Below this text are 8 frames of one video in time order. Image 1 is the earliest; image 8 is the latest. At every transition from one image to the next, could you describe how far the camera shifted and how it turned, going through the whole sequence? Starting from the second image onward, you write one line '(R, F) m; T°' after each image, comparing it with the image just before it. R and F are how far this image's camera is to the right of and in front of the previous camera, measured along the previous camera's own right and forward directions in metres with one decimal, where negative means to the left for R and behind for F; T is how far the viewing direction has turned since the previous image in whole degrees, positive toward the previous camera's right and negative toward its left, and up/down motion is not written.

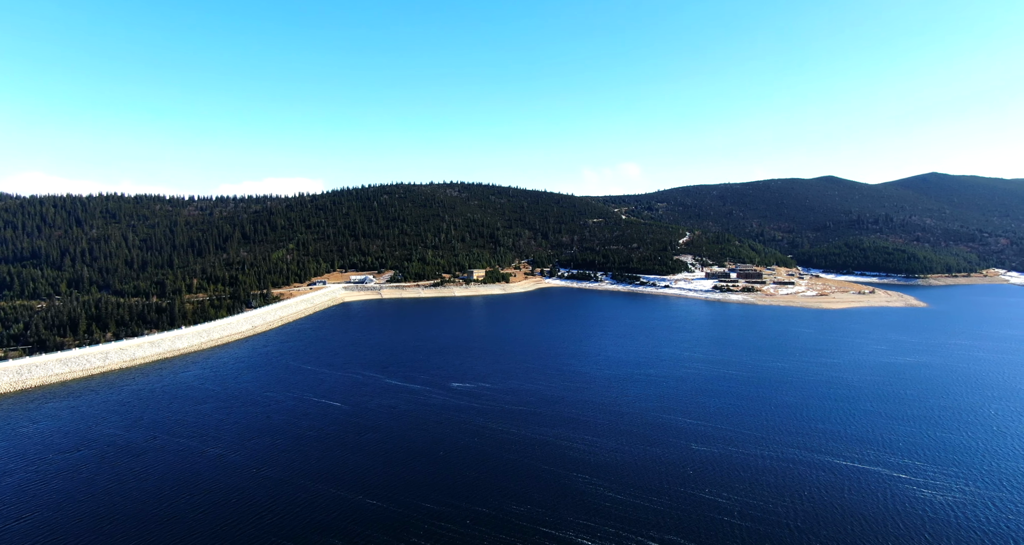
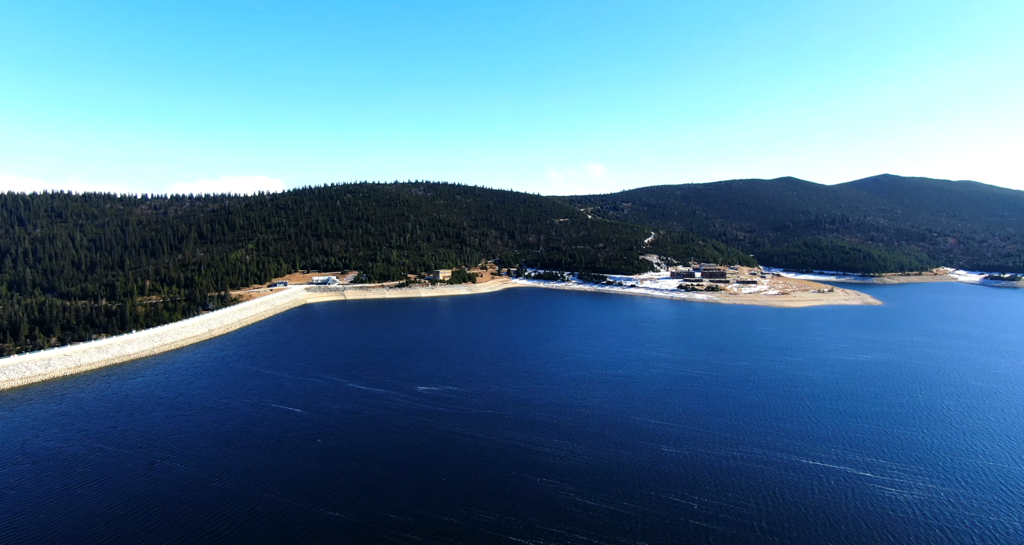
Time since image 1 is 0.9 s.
(0.0, +1.0) m; +3°
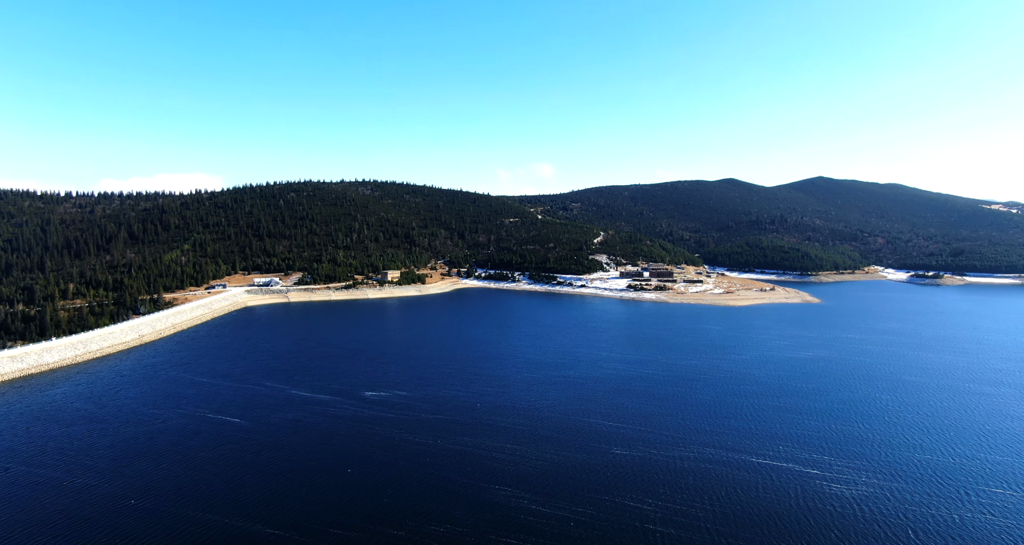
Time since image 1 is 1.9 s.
(0.0, +1.1) m; +5°
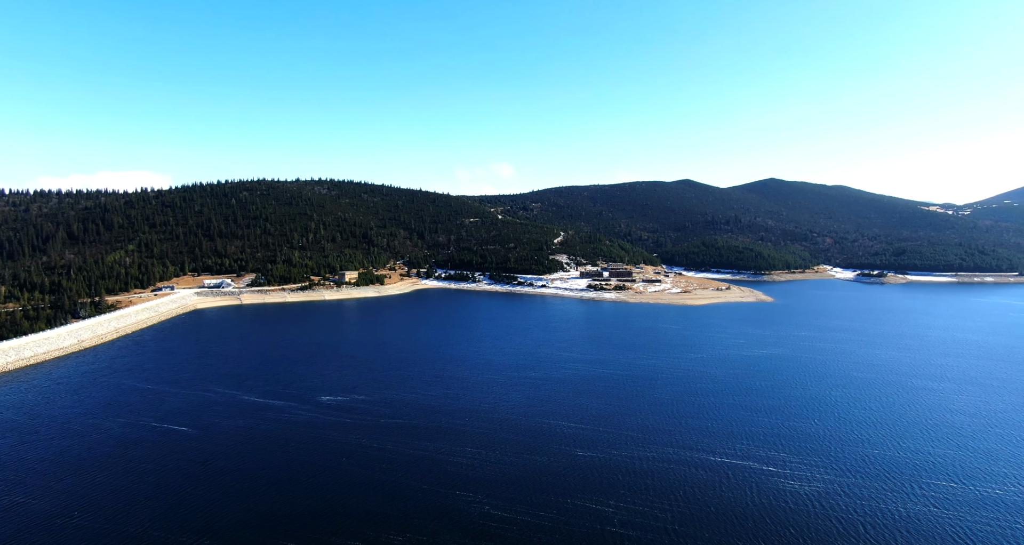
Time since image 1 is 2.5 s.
(0.0, +0.6) m; +4°
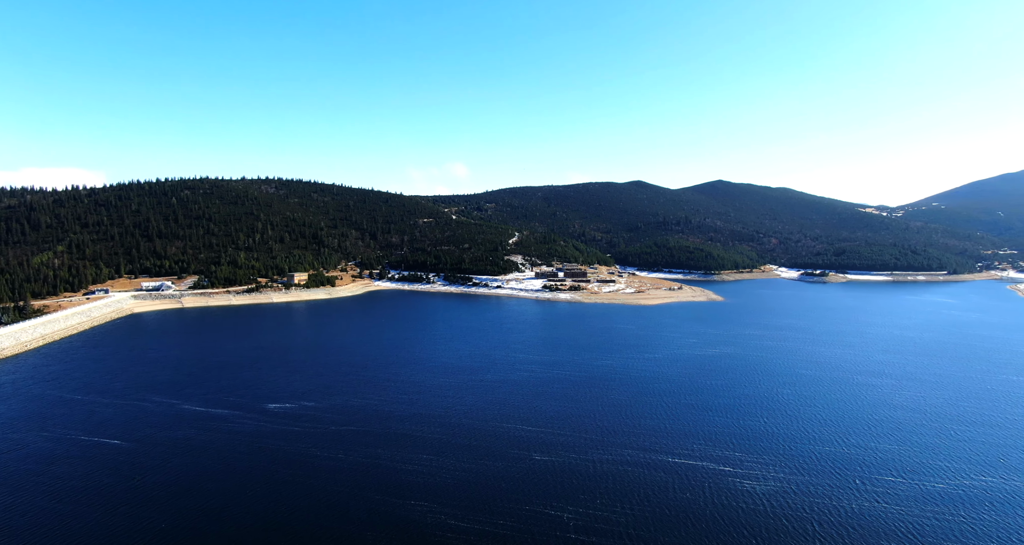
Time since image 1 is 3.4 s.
(-0.1, +0.9) m; +4°
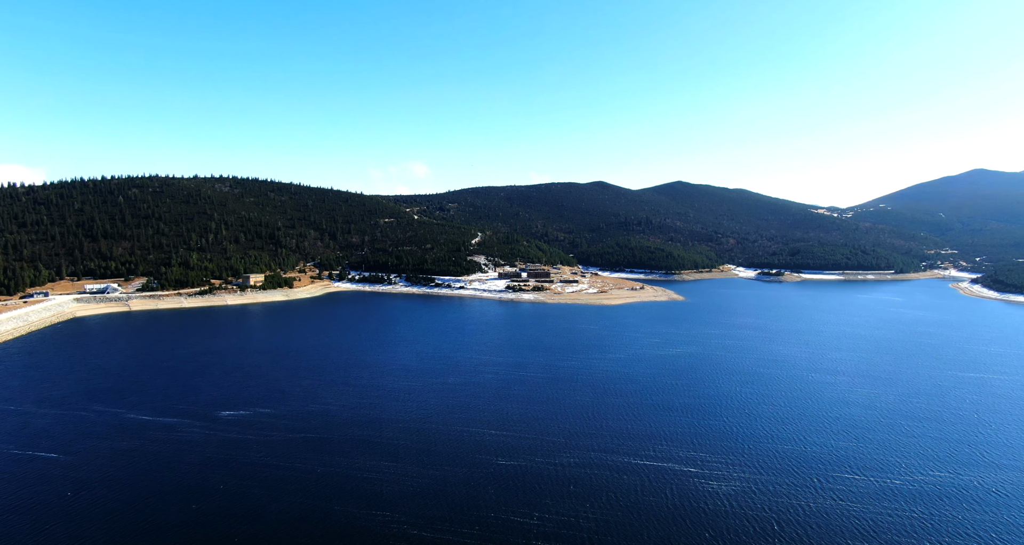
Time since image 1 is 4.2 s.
(0.0, +0.9) m; +4°
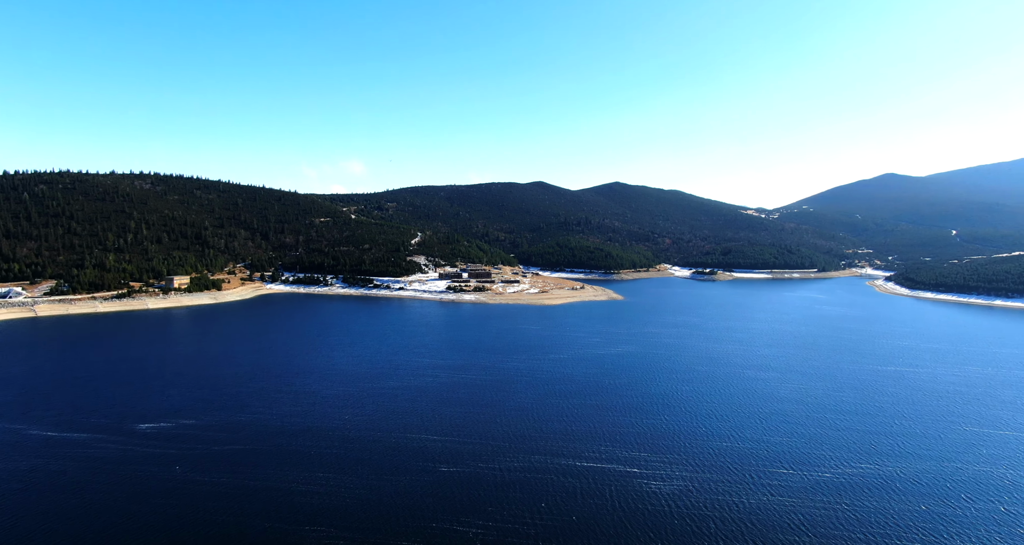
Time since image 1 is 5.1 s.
(0.0, +1.0) m; +6°
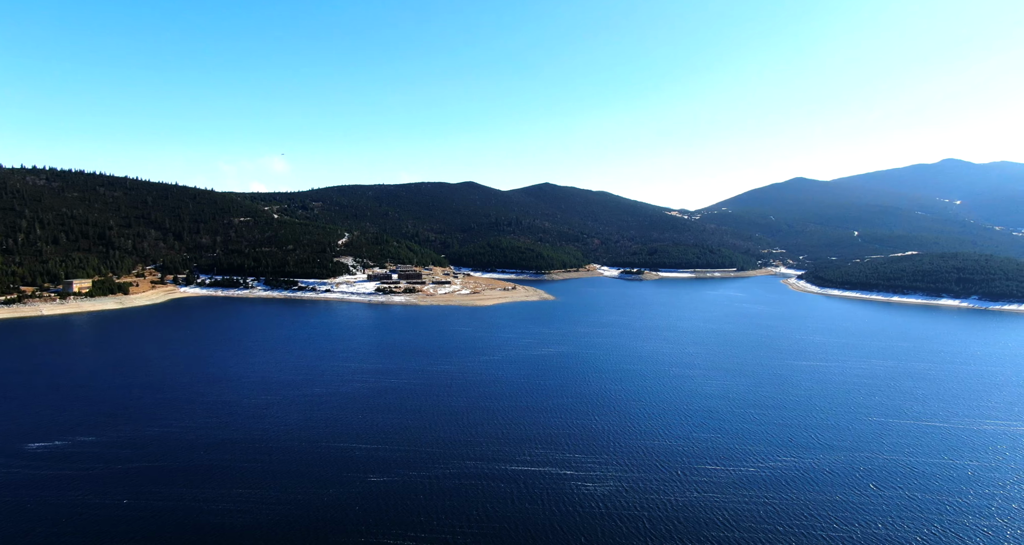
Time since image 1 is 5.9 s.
(0.0, +0.9) m; +7°
